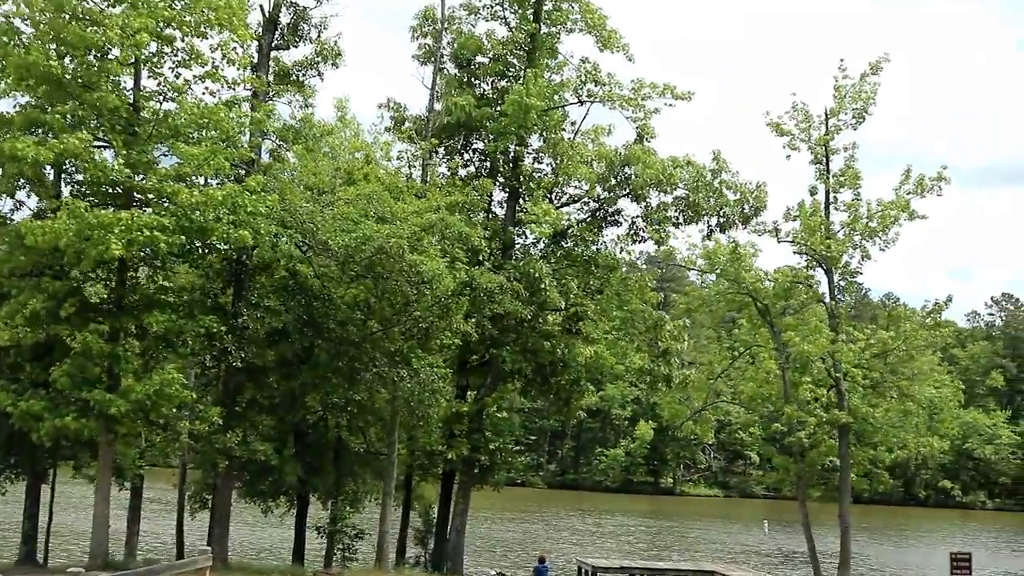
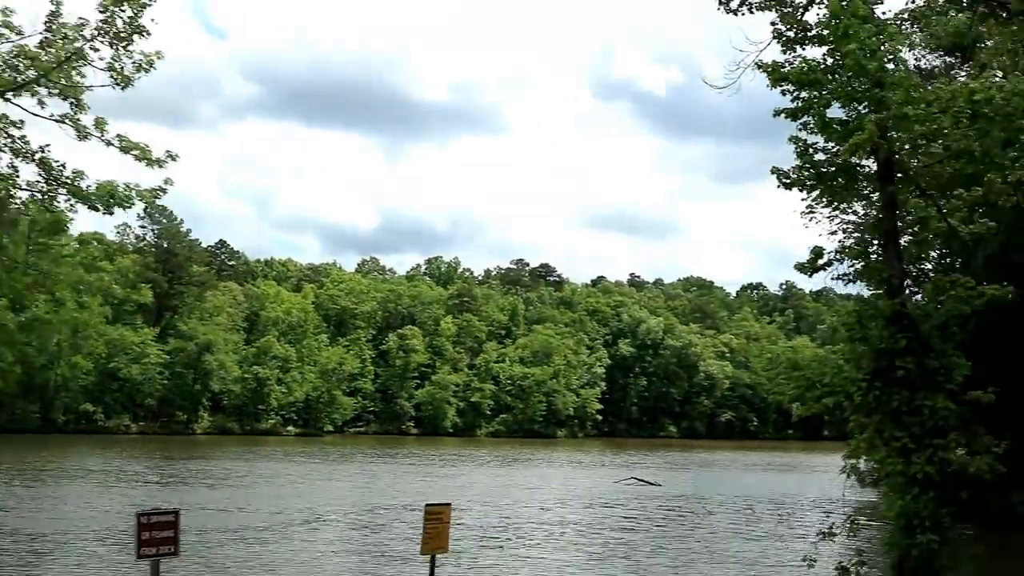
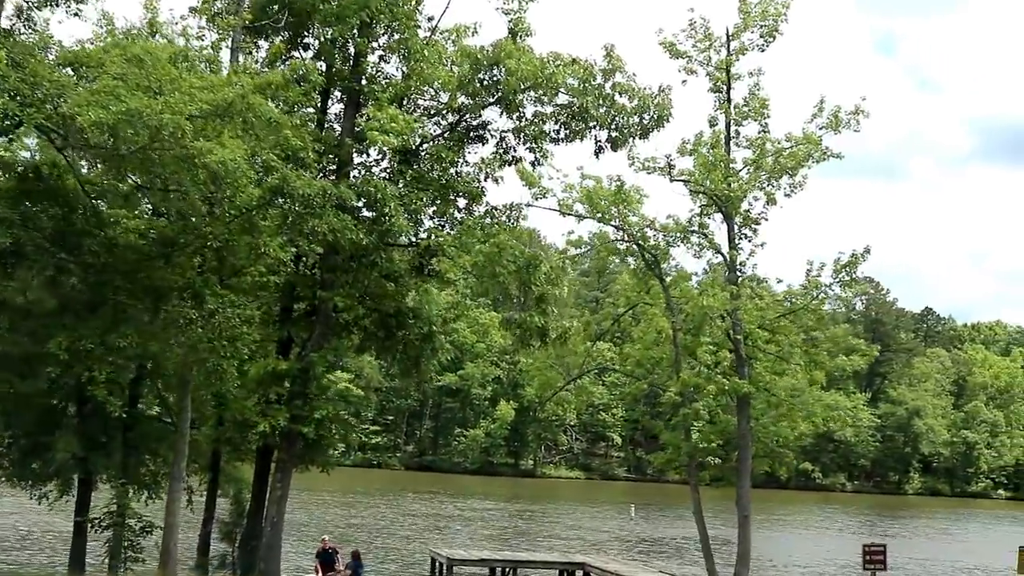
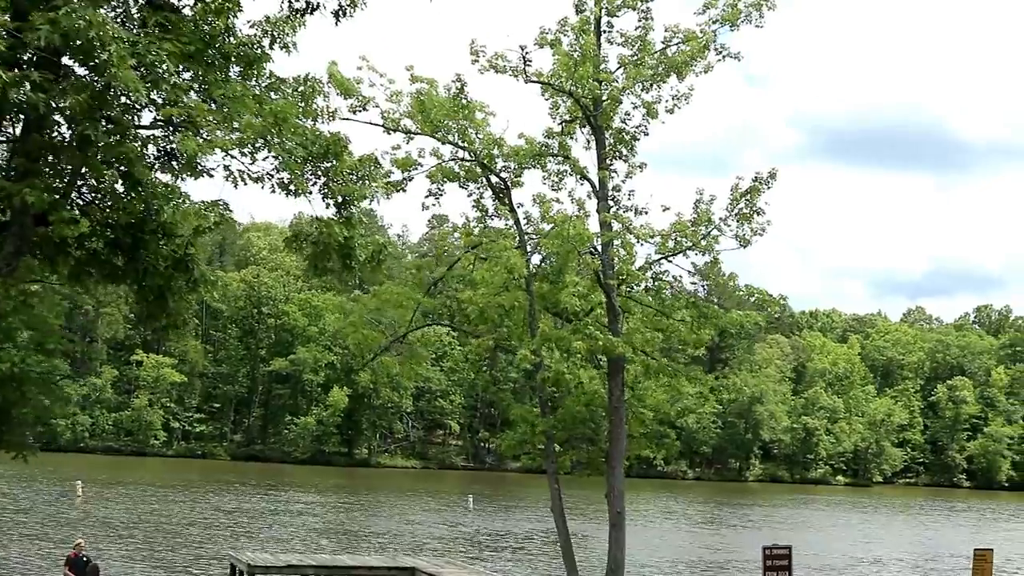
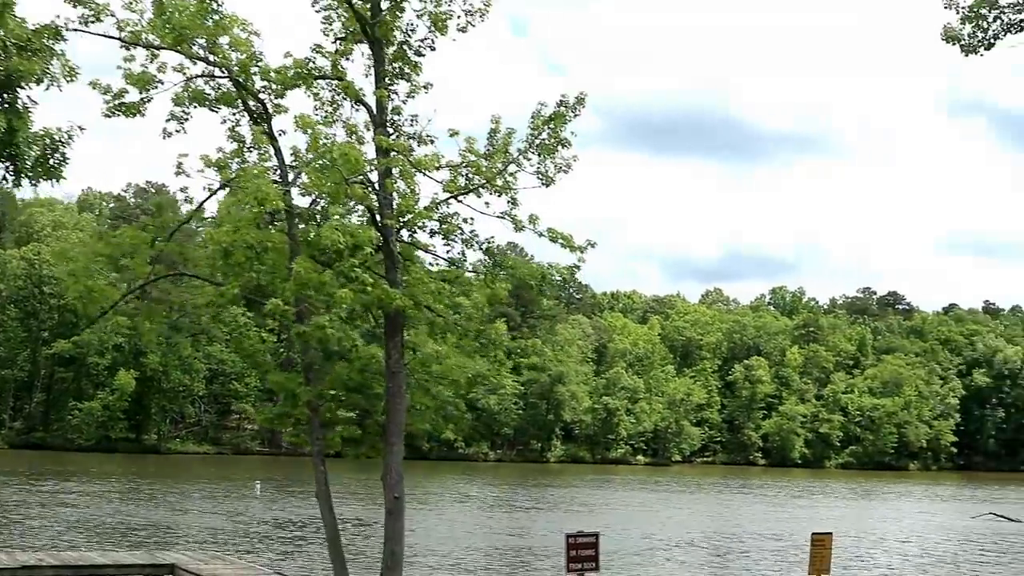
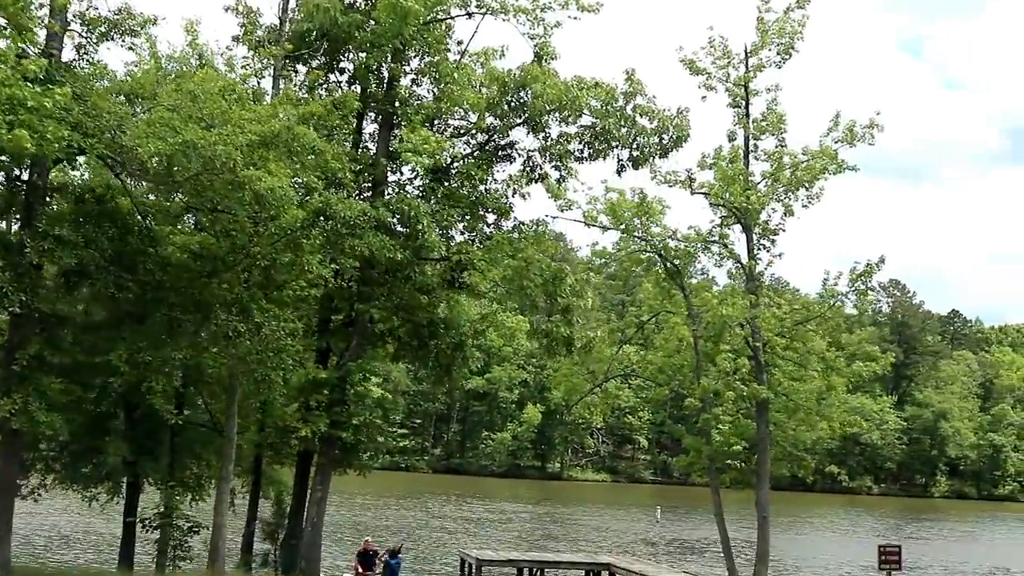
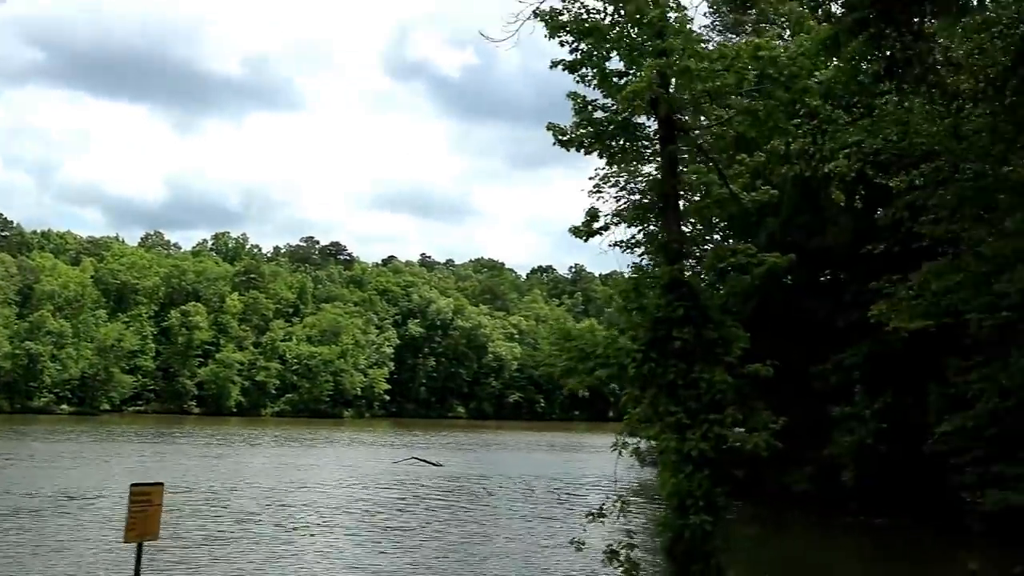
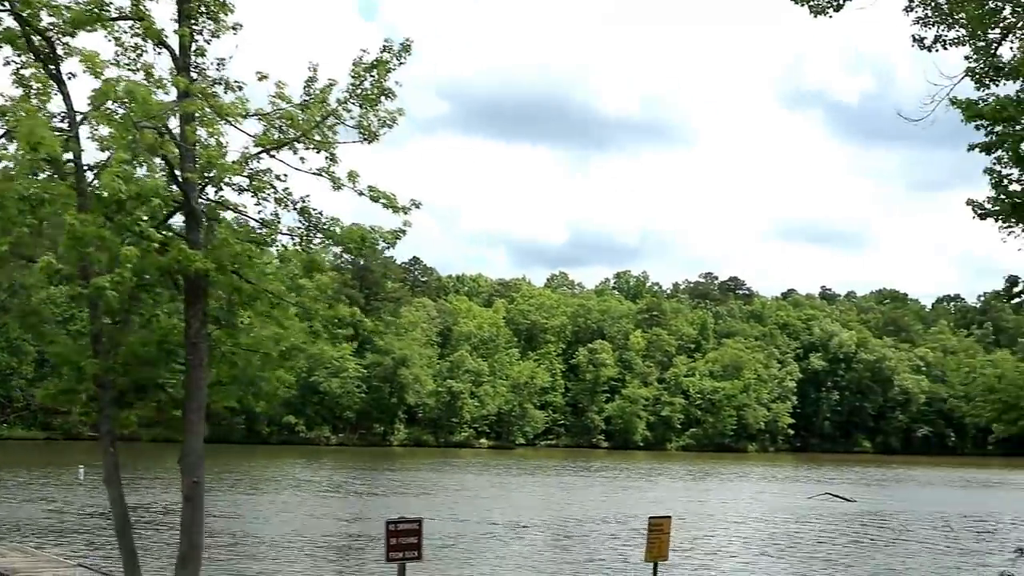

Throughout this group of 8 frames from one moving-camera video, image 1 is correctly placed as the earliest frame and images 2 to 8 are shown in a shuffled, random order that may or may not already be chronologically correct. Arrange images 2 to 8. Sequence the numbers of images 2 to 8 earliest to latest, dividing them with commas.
6, 3, 4, 5, 8, 2, 7
